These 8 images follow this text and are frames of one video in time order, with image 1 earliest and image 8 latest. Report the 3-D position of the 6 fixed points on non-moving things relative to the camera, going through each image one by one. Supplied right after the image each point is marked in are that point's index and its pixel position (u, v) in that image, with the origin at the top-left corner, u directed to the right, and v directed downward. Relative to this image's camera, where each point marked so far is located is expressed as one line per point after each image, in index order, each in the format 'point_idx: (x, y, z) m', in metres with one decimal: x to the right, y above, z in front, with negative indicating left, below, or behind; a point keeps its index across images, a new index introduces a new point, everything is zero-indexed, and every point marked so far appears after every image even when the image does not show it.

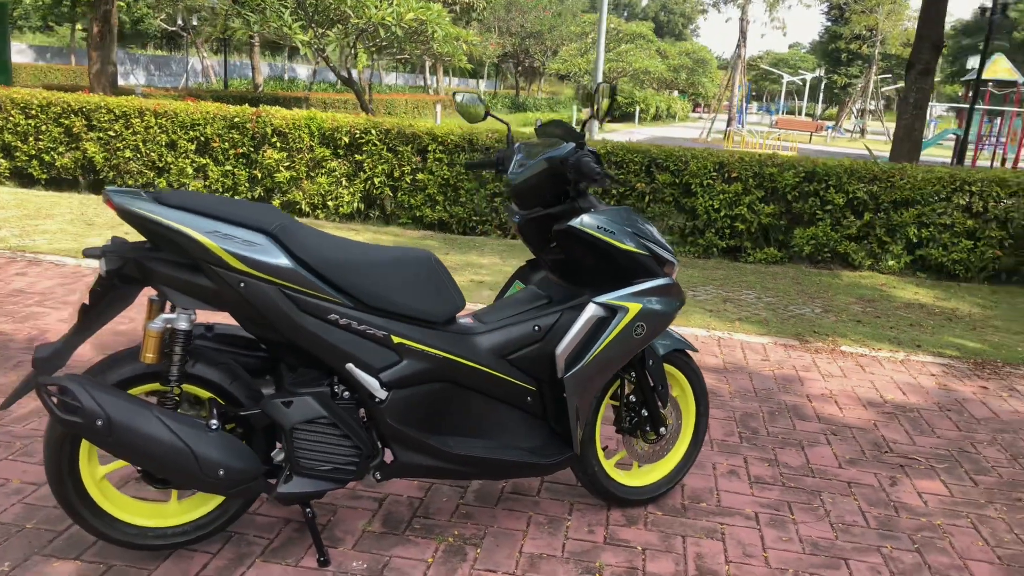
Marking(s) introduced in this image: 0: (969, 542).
0: (+1.9, -1.0, +3.5) m
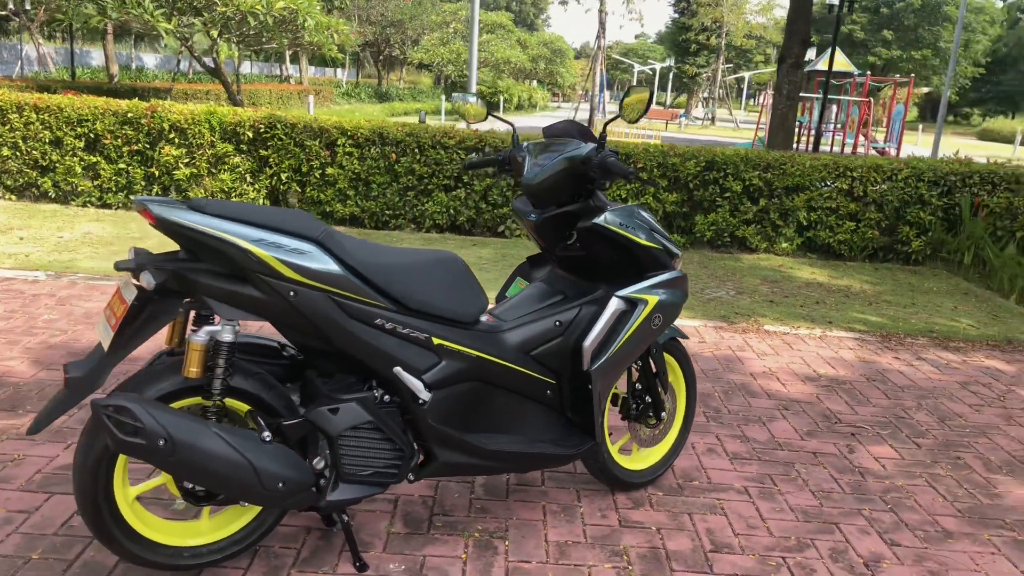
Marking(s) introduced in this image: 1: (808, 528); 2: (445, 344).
0: (+1.9, -0.9, +3.9) m
1: (+1.2, -1.0, +3.5) m
2: (-0.2, -0.2, +2.9) m
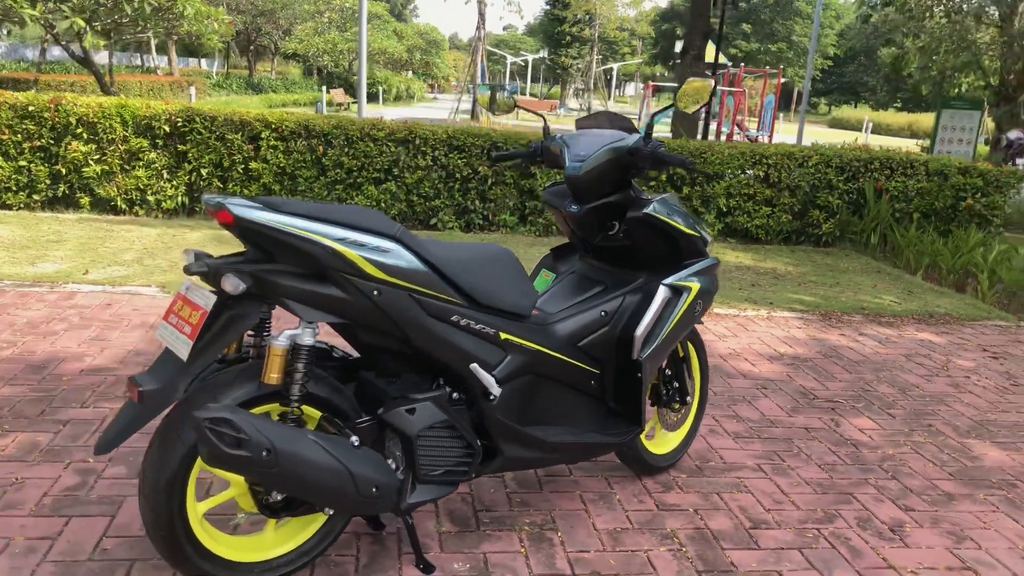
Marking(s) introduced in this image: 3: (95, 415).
0: (+2.0, -0.8, +4.1) m
1: (+1.4, -0.9, +3.7) m
2: (0.0, -0.2, +2.9) m
3: (-1.9, -0.6, +4.0) m
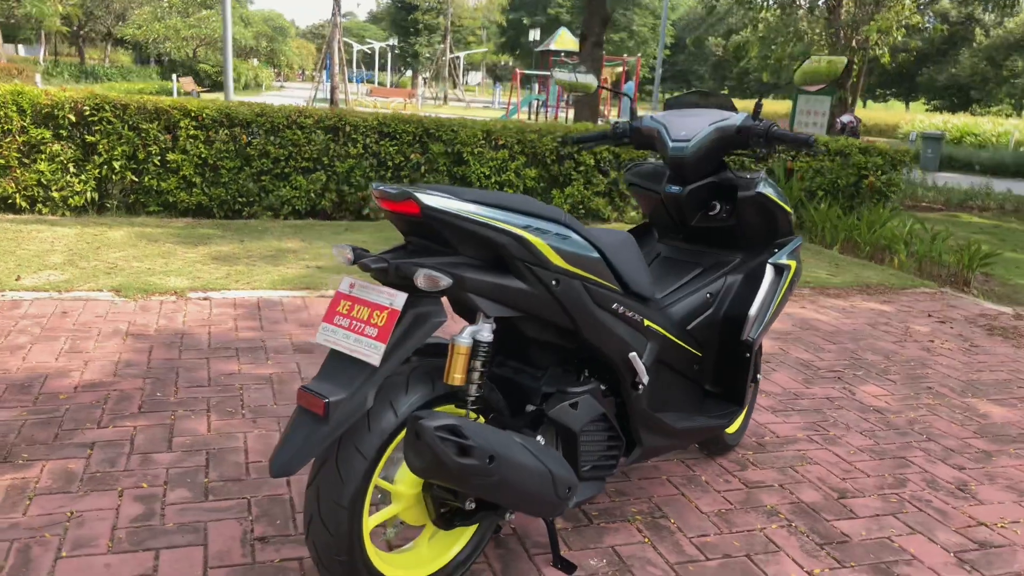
0: (+2.2, -0.7, +4.4) m
1: (+1.7, -0.8, +3.9) m
2: (+0.4, -0.1, +2.8) m
3: (-1.6, -0.6, +3.6) m
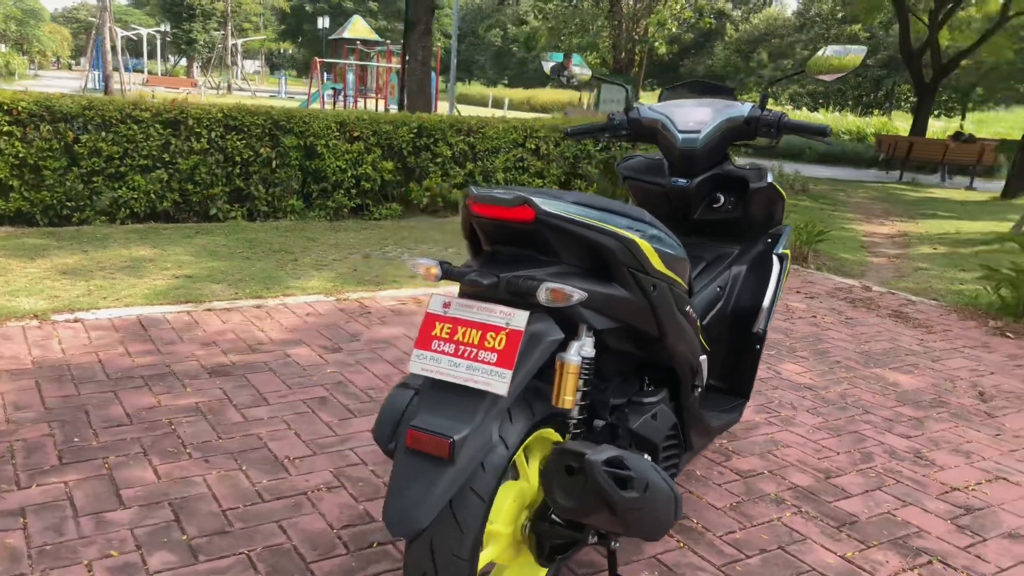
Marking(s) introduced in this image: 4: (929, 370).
0: (+1.9, -0.6, +4.7) m
1: (+1.6, -0.7, +4.0) m
2: (+0.6, -0.1, +2.7) m
3: (-1.6, -0.7, +3.0) m
4: (+2.5, -0.5, +5.3) m
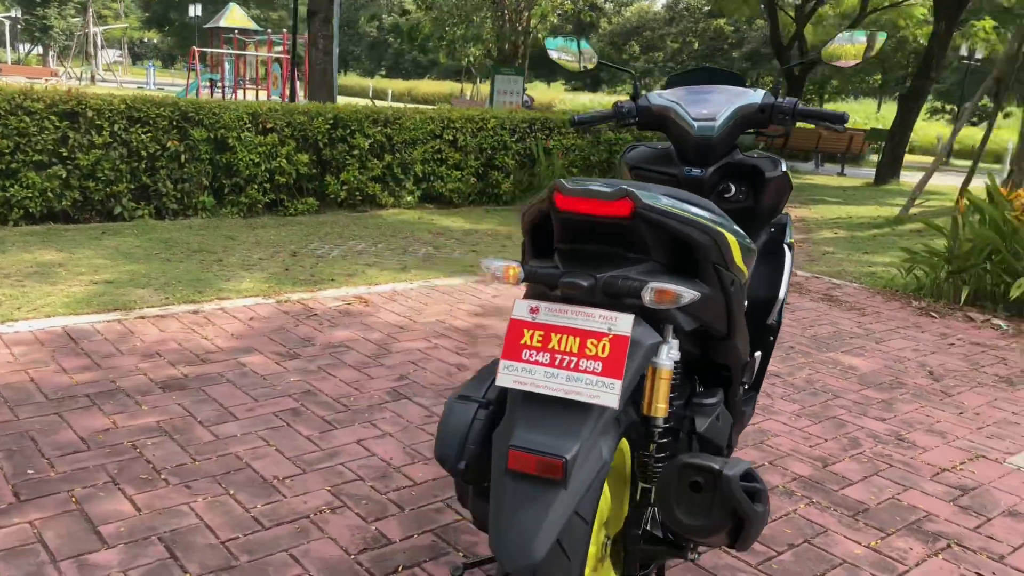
0: (+1.8, -0.5, +4.7) m
1: (+1.5, -0.6, +4.1) m
2: (+0.7, -0.1, +2.6) m
3: (-1.5, -0.7, +2.6) m
4: (+2.3, -0.4, +5.5) m
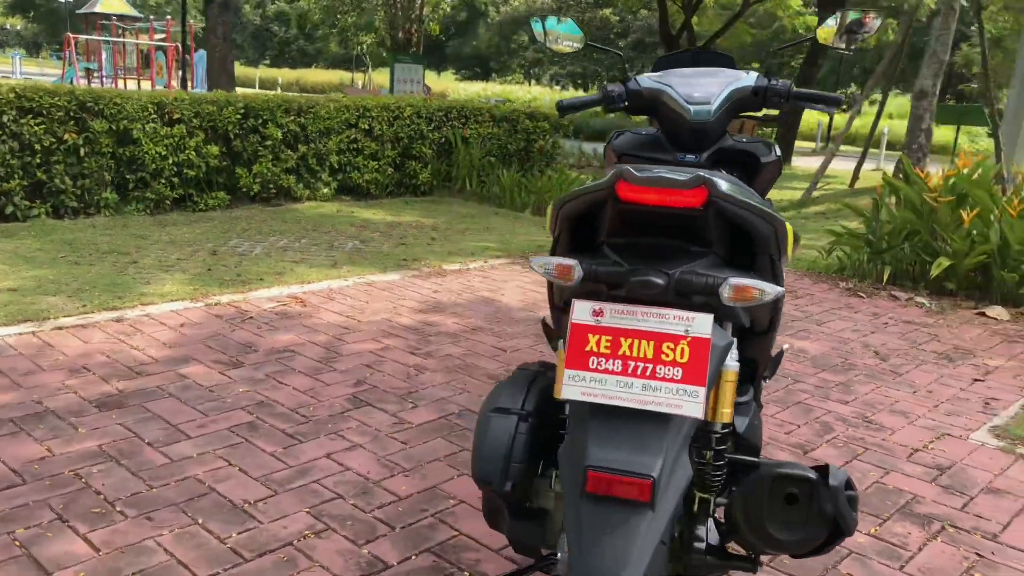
0: (+1.5, -0.4, +4.8) m
1: (+1.3, -0.6, +4.0) m
2: (+0.7, -0.1, +2.5) m
3: (-1.4, -0.8, +2.2) m
4: (+2.0, -0.3, +5.5) m
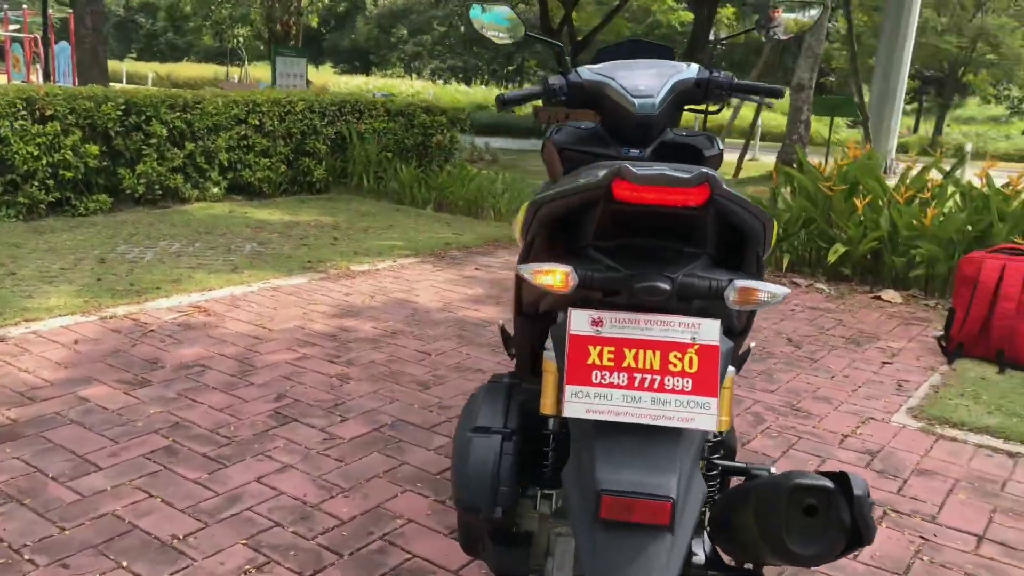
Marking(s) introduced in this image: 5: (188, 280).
0: (+1.1, -0.4, +4.8) m
1: (+1.0, -0.5, +4.1) m
2: (+0.5, -0.1, +2.4) m
3: (-1.5, -0.9, +1.9) m
4: (+1.4, -0.2, +5.6) m
5: (-2.1, 0.0, +5.6) m
